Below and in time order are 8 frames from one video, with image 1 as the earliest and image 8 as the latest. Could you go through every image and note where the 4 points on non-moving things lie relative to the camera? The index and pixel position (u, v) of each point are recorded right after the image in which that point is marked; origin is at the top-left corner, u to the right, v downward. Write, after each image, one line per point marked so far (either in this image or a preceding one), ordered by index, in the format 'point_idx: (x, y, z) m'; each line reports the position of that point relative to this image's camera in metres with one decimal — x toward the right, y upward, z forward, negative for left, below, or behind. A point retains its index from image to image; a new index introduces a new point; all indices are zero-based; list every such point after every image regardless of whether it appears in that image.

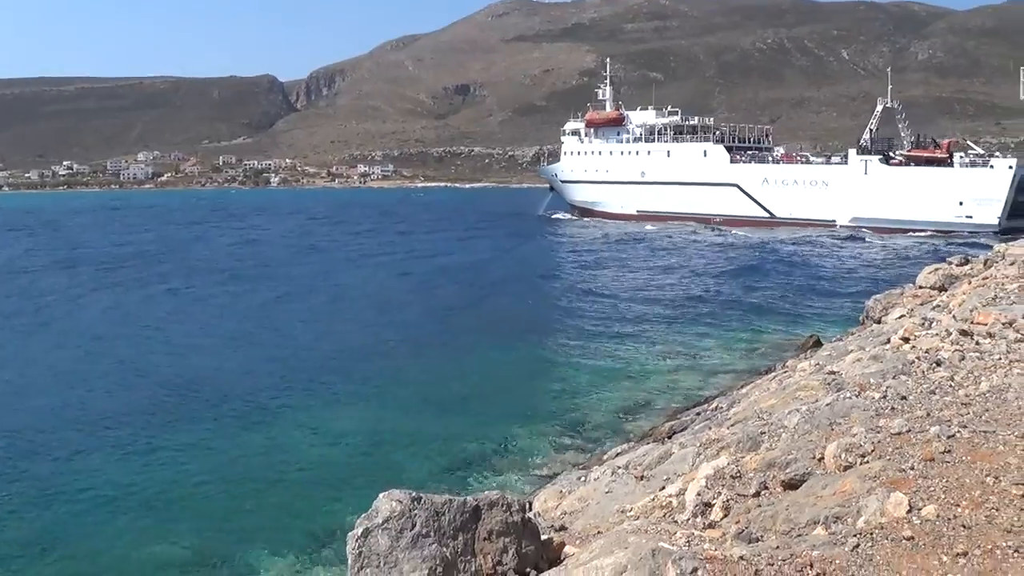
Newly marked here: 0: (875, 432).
0: (+3.5, -1.4, +8.4) m
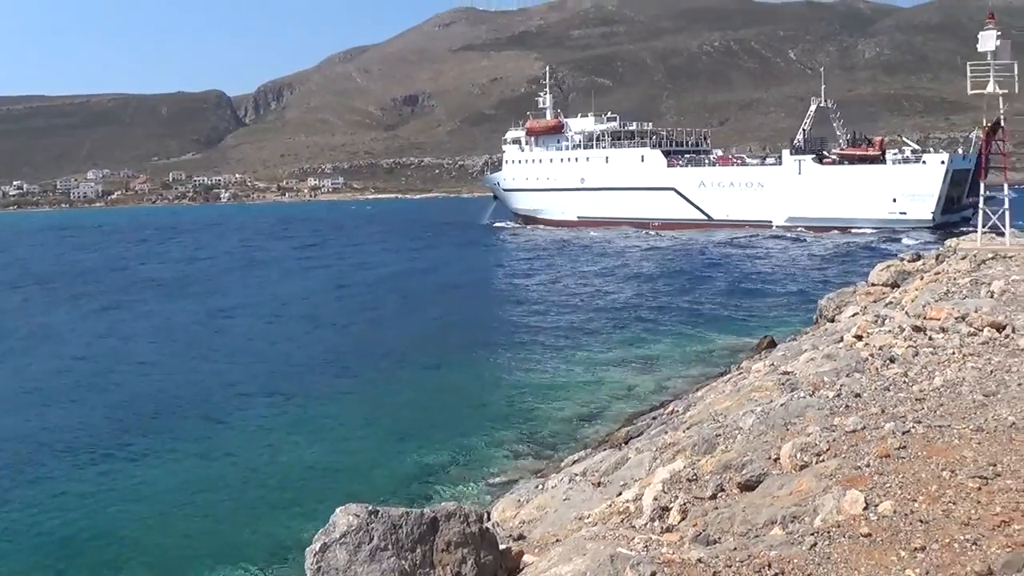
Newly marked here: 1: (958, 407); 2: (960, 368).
0: (+3.1, -1.4, +8.4) m
1: (+4.4, -1.1, +8.4) m
2: (+4.6, -0.9, +9.1) m
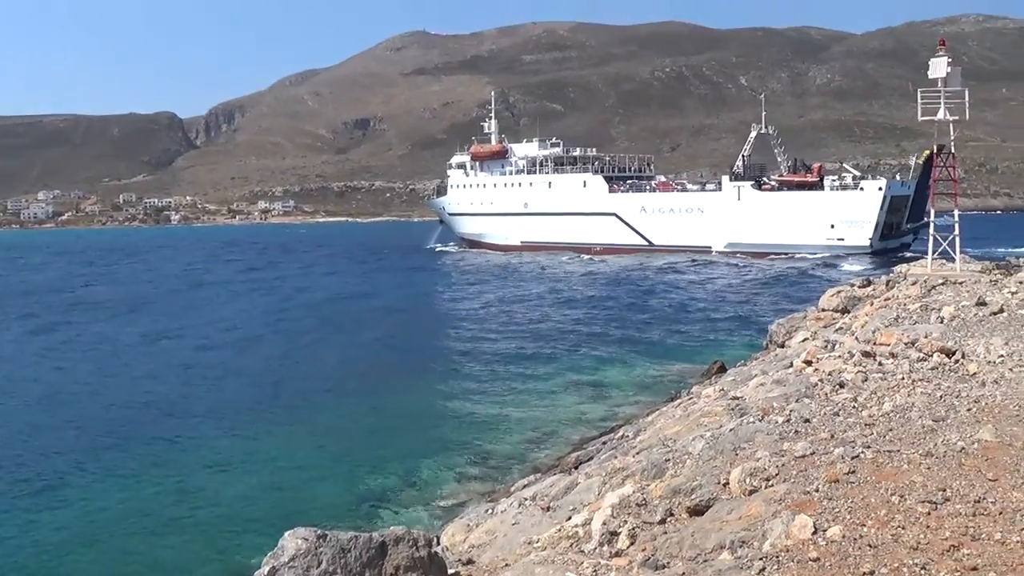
0: (+2.6, -1.6, +8.4) m
1: (+3.9, -1.4, +8.4) m
2: (+4.1, -1.1, +9.1) m
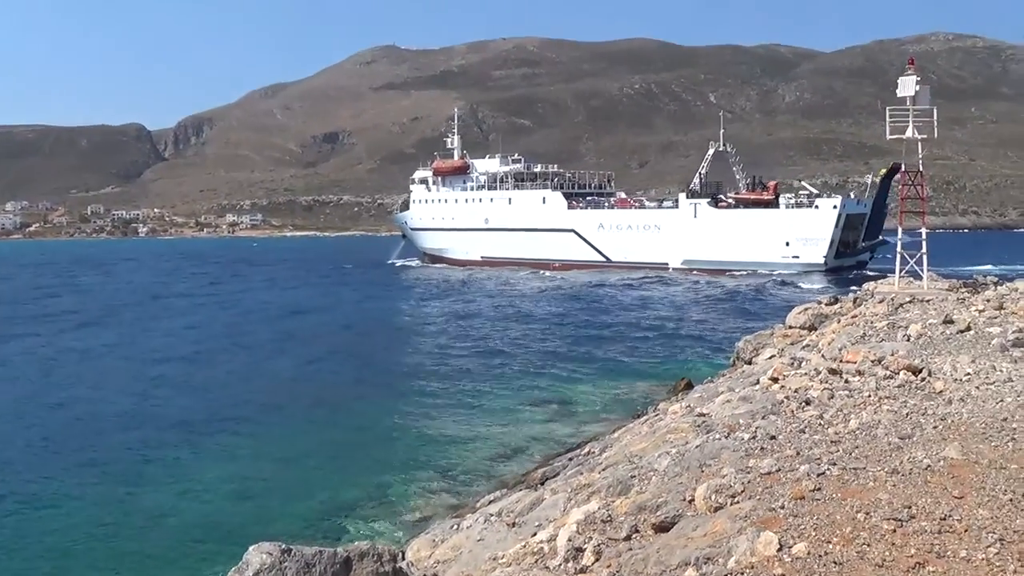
0: (+2.3, -1.8, +8.4) m
1: (+3.5, -1.6, +8.5) m
2: (+3.8, -1.3, +9.1) m
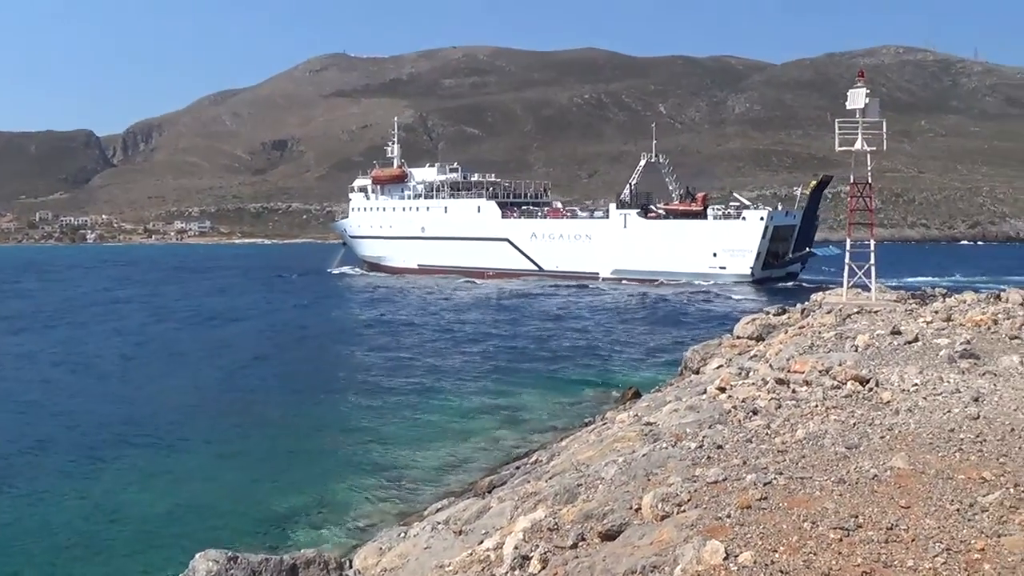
0: (+1.7, -1.9, +8.5) m
1: (+3.0, -1.7, +8.5) m
2: (+3.3, -1.4, +9.2) m
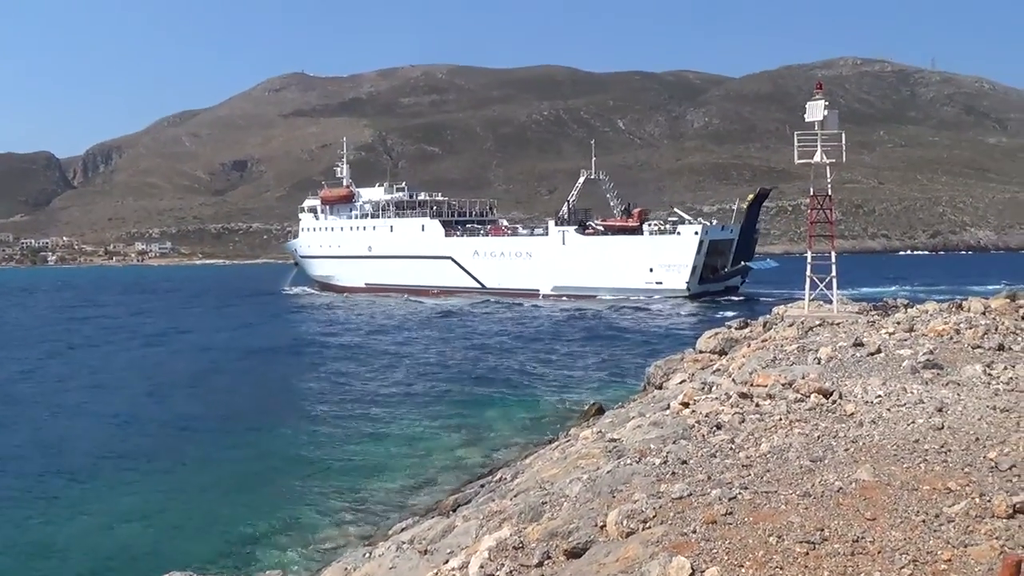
0: (+1.4, -2.1, +8.5) m
1: (+2.7, -1.8, +8.5) m
2: (+2.9, -1.5, +9.2) m
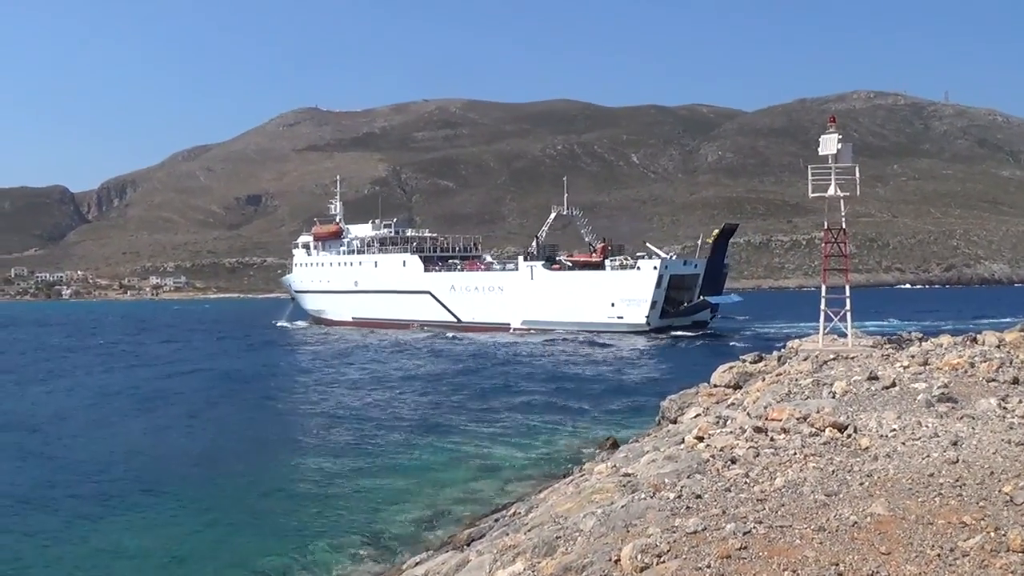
0: (+1.5, -2.4, +8.4) m
1: (+2.8, -2.2, +8.5) m
2: (+3.1, -1.9, +9.2) m
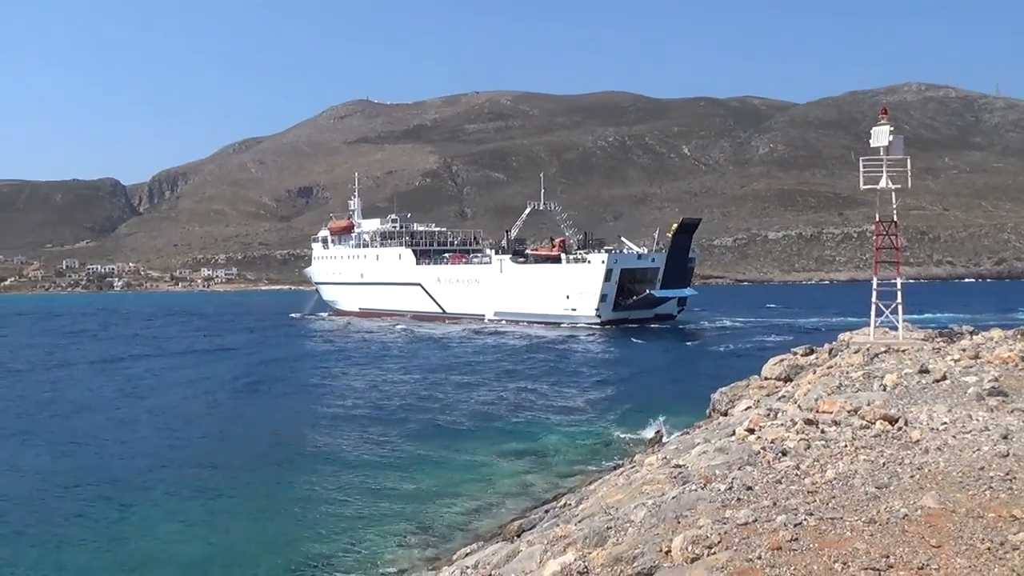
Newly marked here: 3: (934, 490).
0: (+2.0, -2.3, +8.4) m
1: (+3.3, -2.1, +8.5) m
2: (+3.6, -1.8, +9.1) m
3: (+4.1, -2.0, +8.4) m
